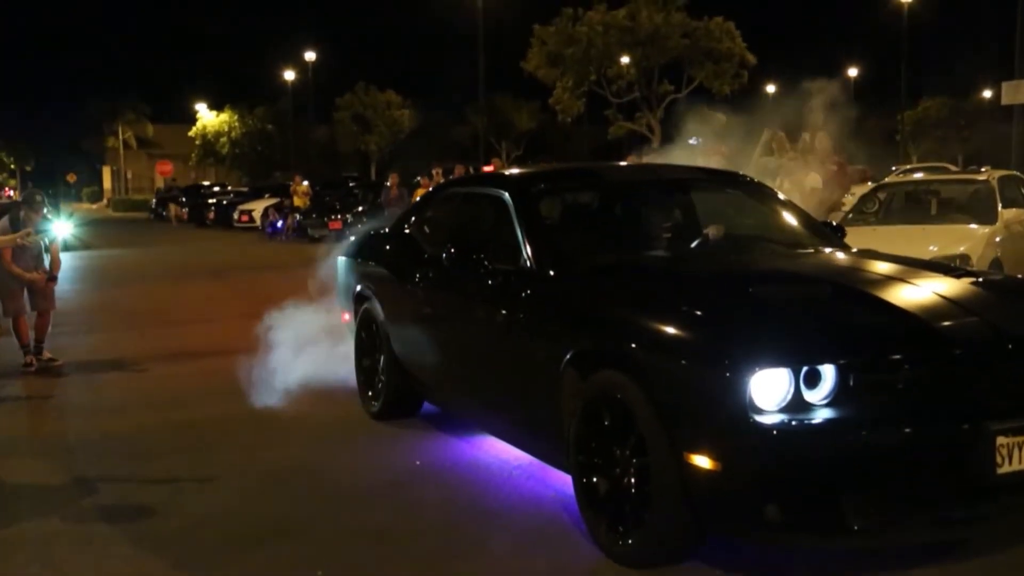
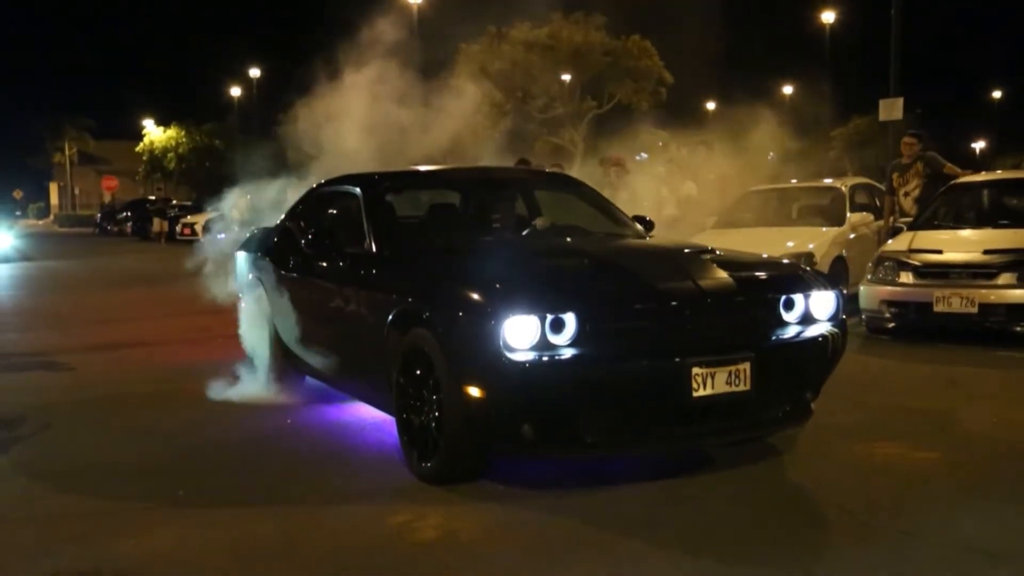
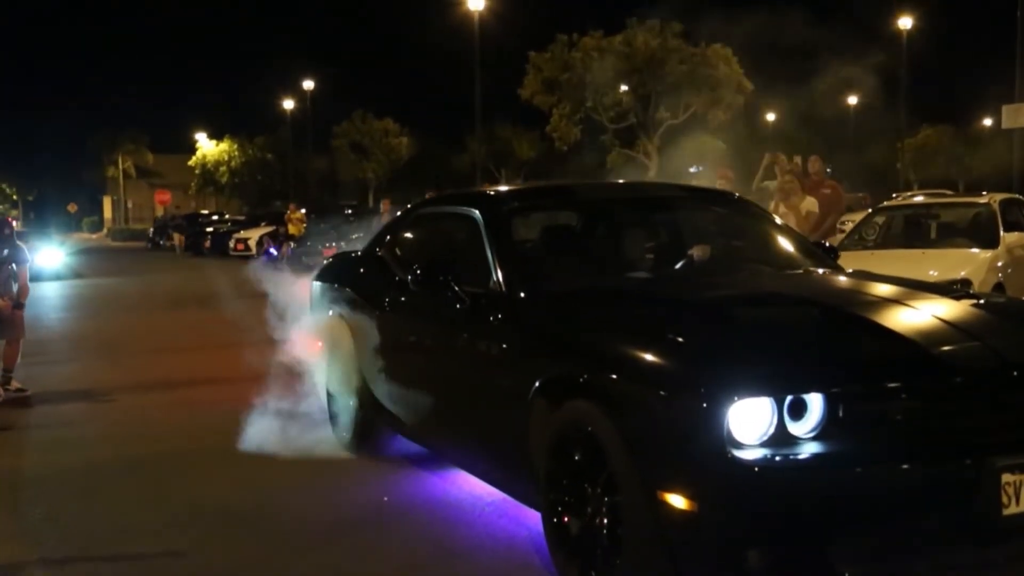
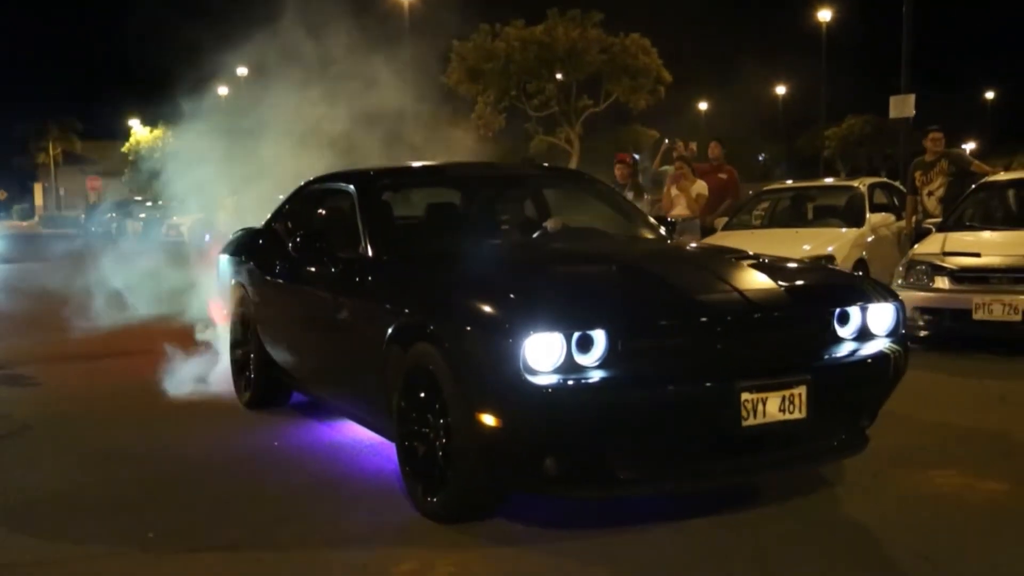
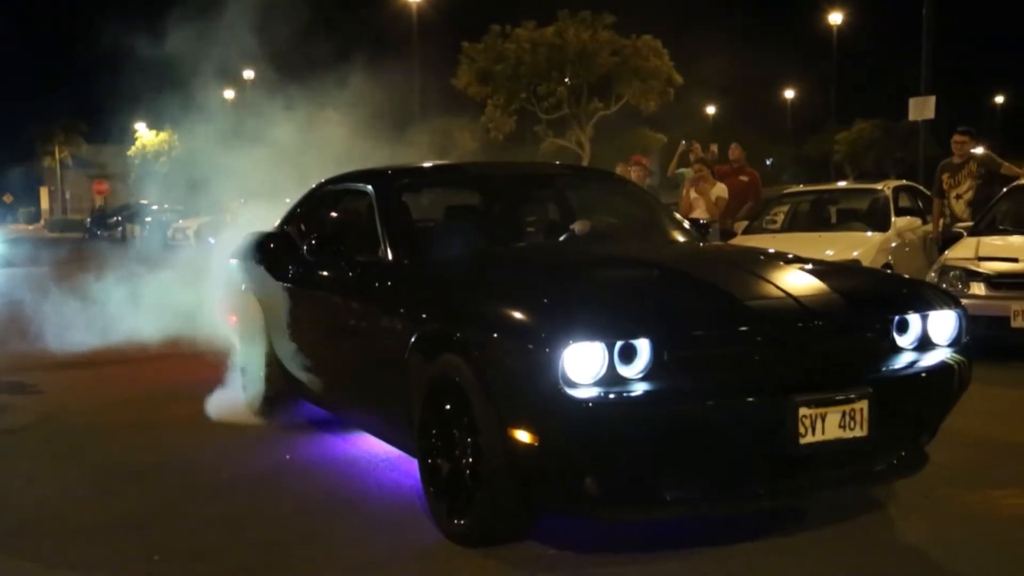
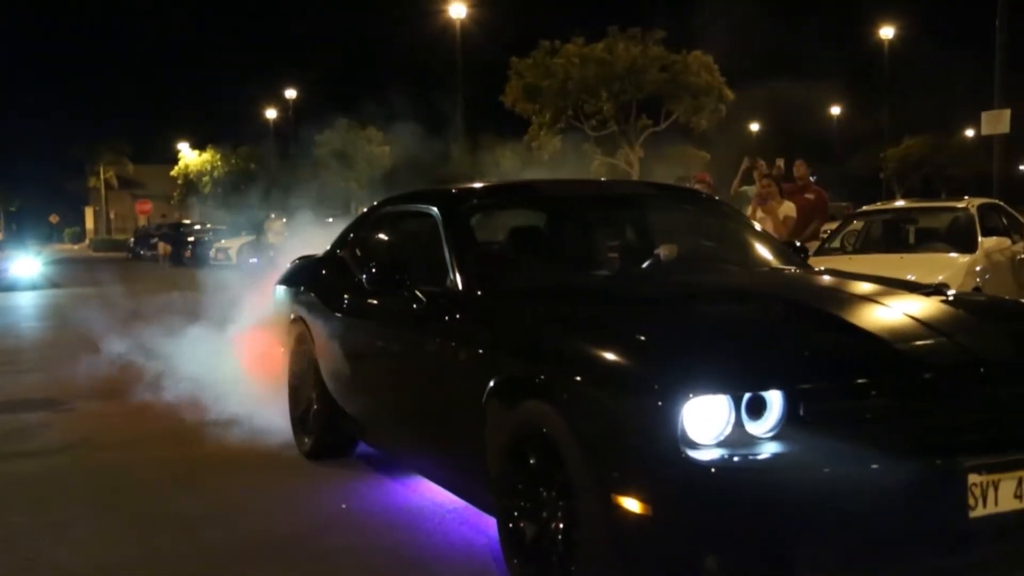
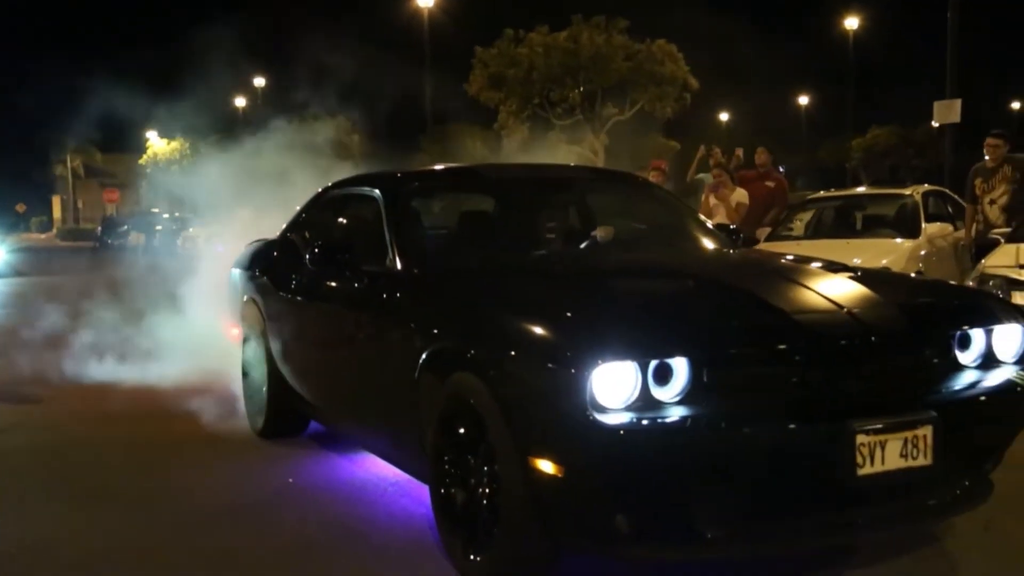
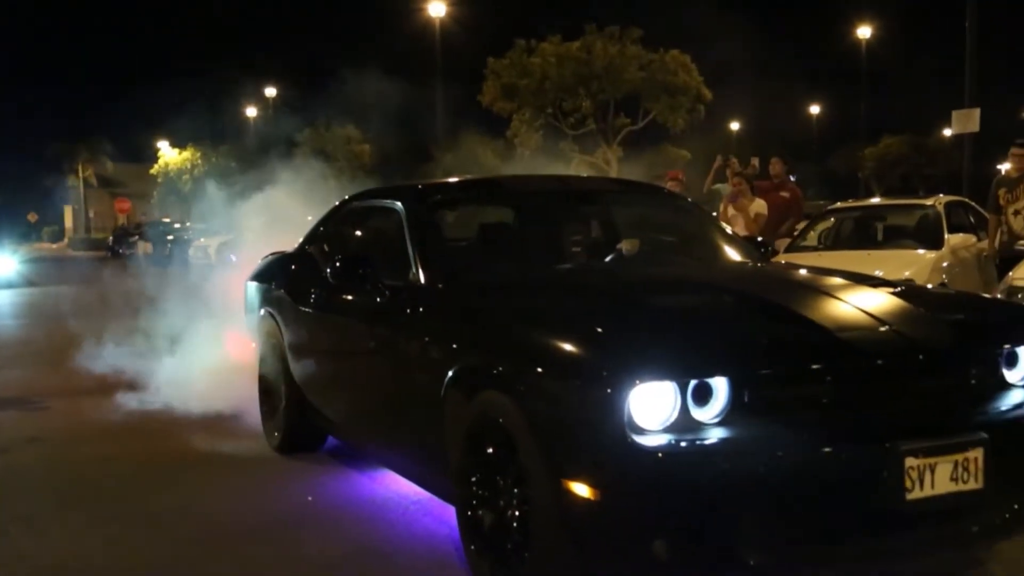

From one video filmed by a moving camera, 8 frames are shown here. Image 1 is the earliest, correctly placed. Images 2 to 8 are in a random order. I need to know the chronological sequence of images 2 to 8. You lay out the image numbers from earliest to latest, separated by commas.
3, 6, 8, 7, 5, 4, 2
